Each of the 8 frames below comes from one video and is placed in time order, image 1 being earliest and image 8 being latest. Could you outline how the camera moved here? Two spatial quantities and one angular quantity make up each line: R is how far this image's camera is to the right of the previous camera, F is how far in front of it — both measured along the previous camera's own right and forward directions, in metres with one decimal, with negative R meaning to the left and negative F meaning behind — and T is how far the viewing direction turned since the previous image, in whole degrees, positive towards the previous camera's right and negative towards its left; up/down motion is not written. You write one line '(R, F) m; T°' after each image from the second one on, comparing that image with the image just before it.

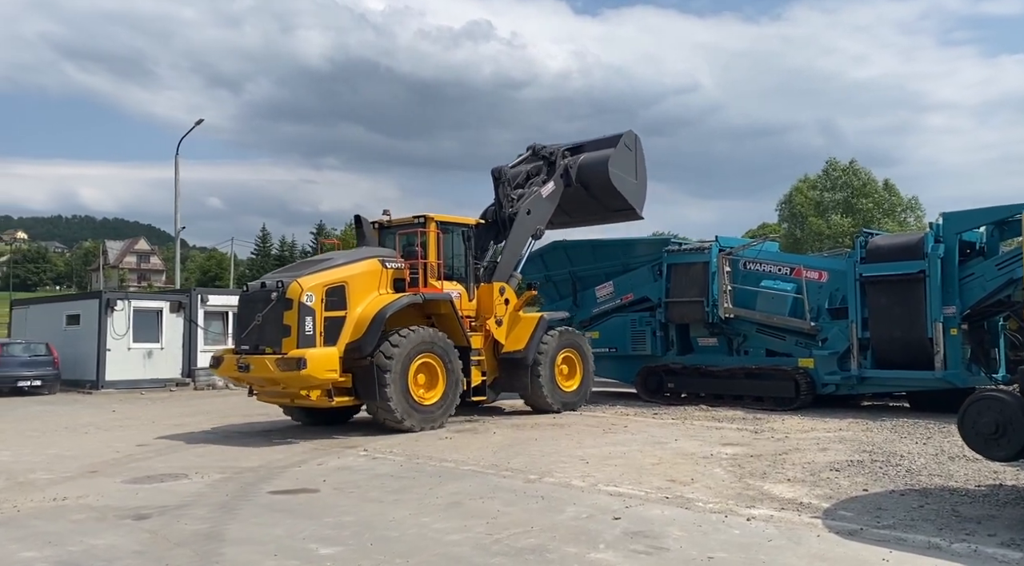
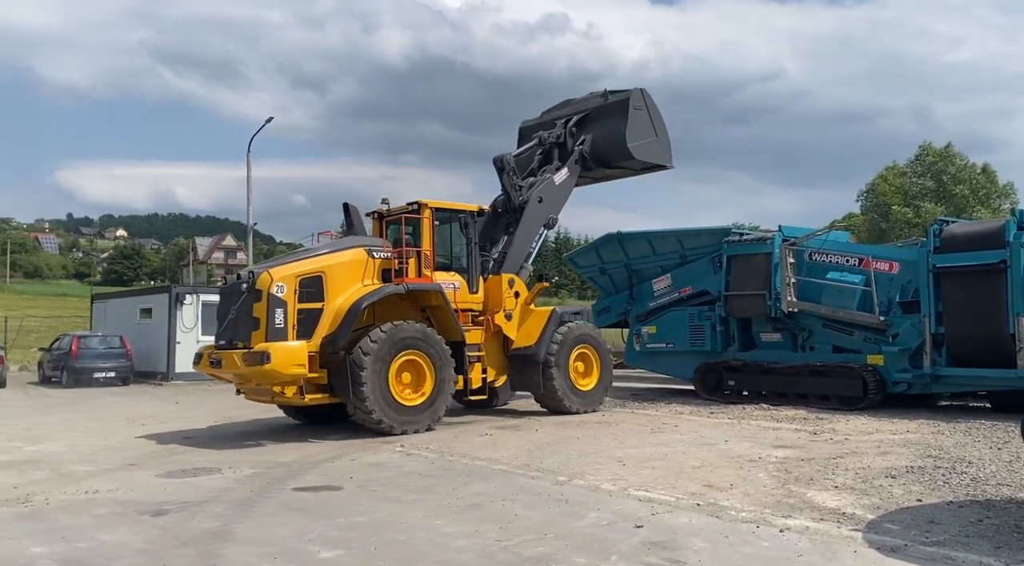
(+0.5, +0.4) m; -6°
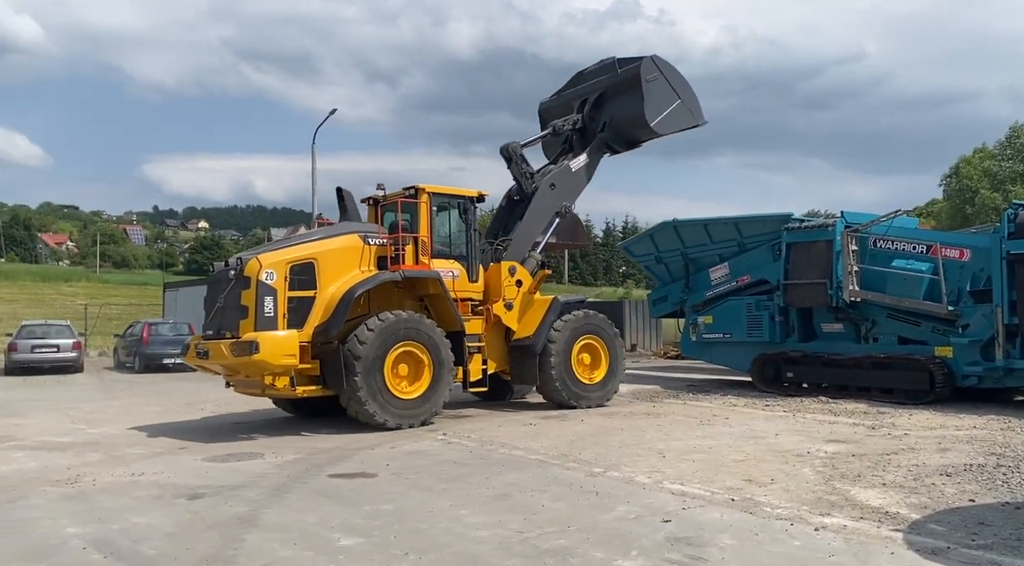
(+0.4, +0.1) m; -5°
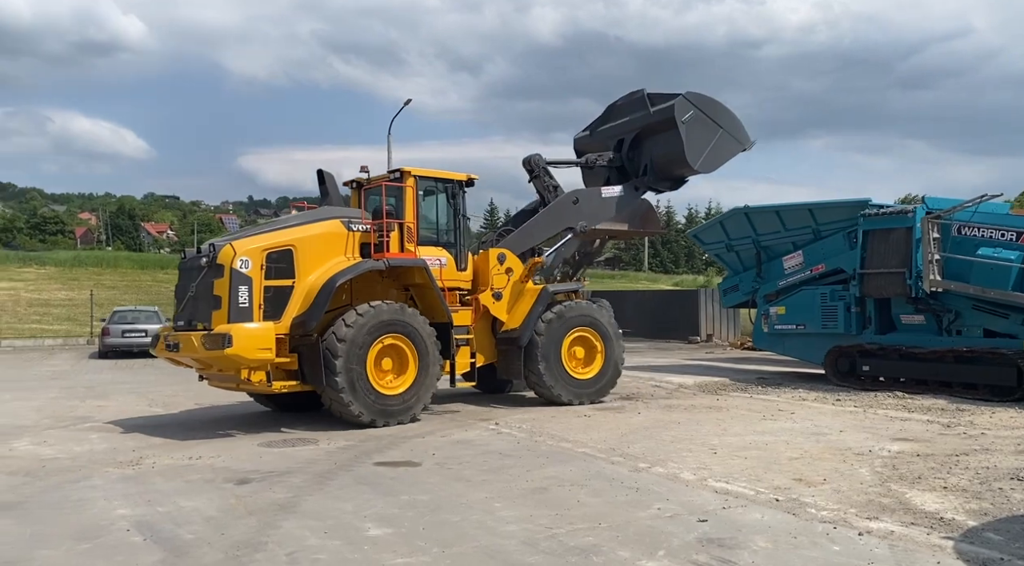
(+0.4, +0.1) m; -6°
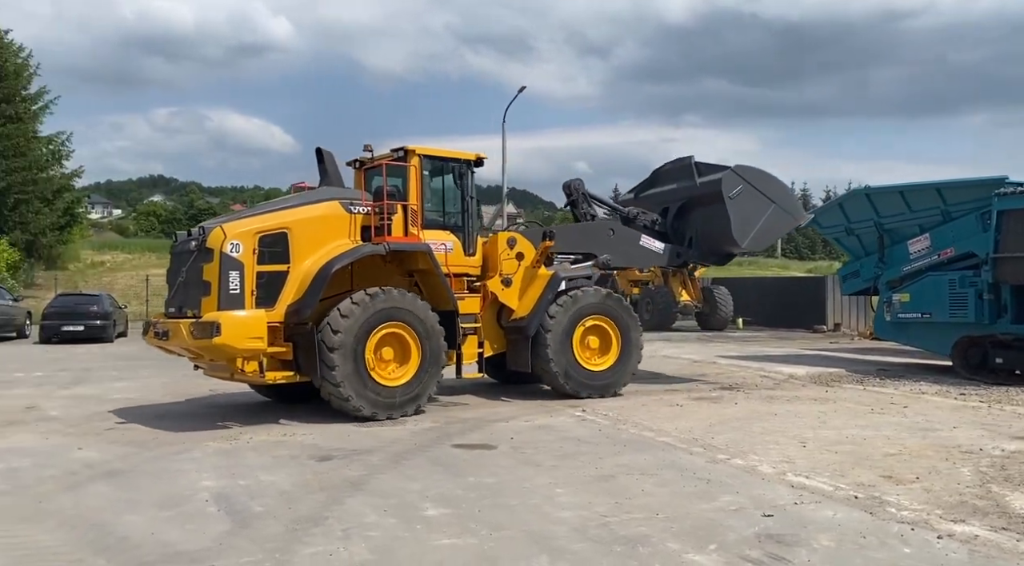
(+0.5, +0.1) m; -9°
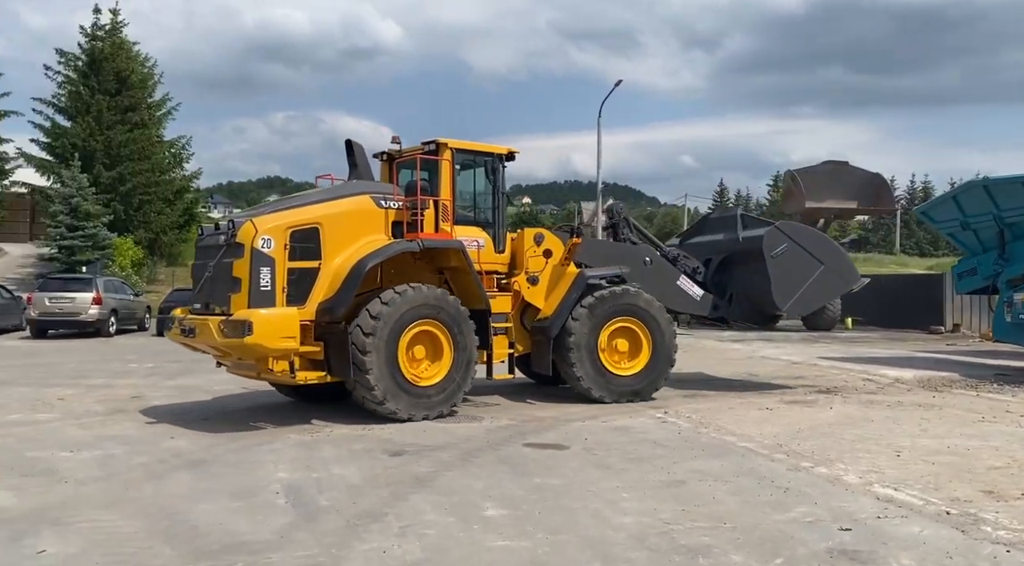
(+0.3, +0.2) m; -7°
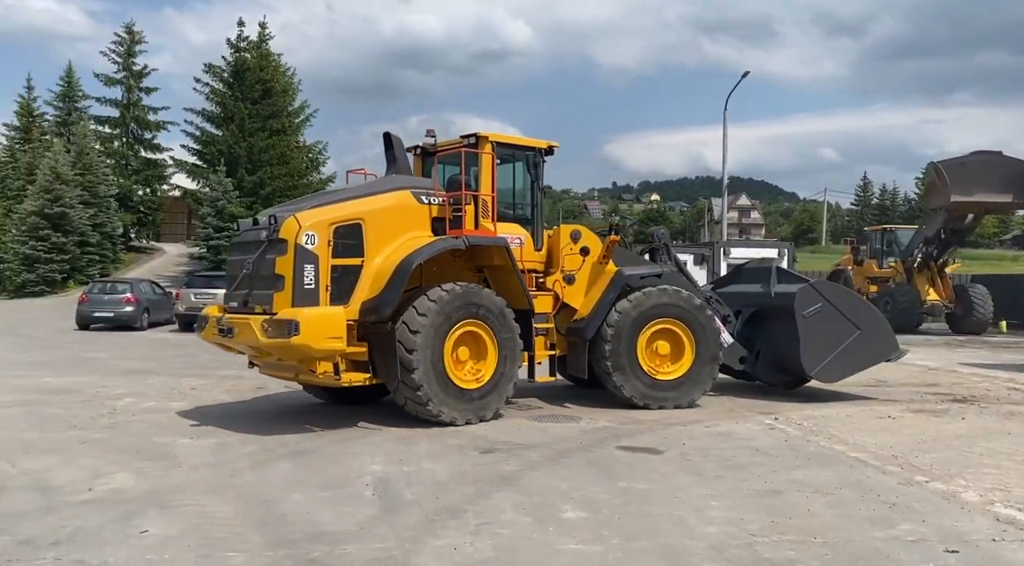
(+0.4, +0.1) m; -9°
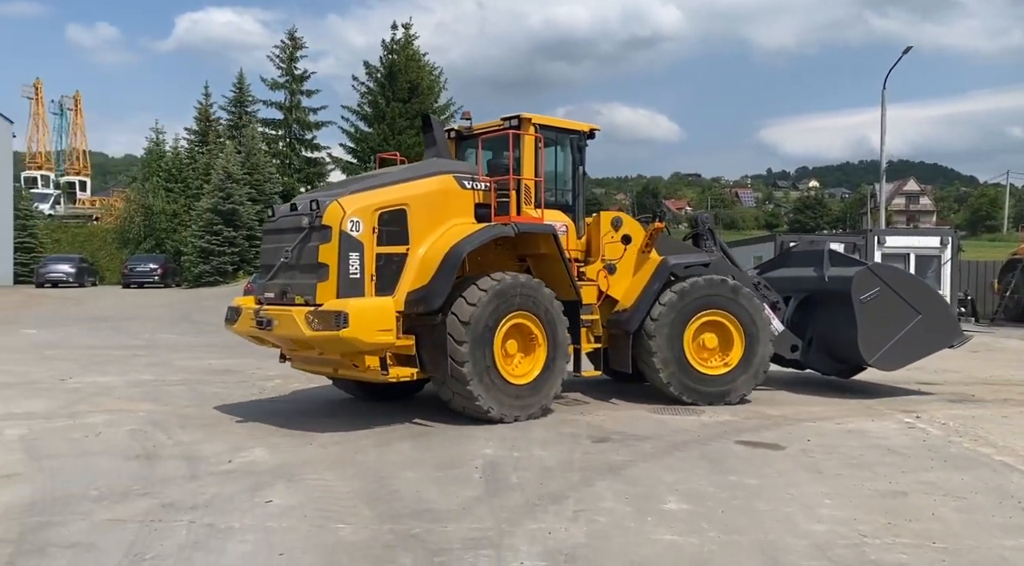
(+0.4, 0.0) m; -11°
